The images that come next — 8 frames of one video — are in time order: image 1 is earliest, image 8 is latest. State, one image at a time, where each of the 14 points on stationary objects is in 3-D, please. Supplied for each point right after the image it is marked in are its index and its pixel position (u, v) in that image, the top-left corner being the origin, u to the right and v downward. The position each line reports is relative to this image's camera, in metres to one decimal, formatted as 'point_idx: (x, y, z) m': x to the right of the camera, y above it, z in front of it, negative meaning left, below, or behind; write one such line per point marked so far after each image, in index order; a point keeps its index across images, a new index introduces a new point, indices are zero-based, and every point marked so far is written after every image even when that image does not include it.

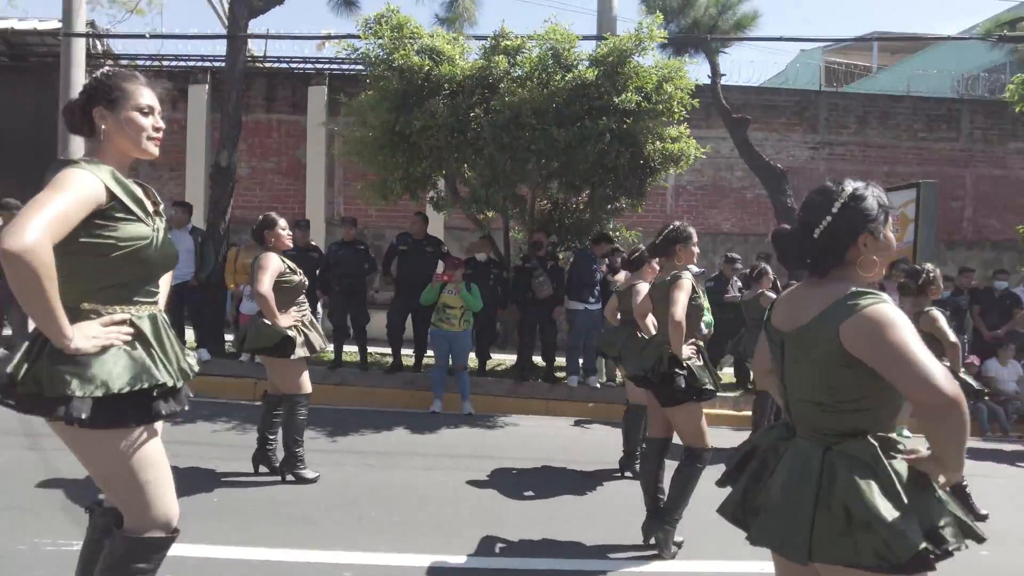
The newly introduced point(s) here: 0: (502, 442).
0: (-0.1, -1.7, +7.2) m
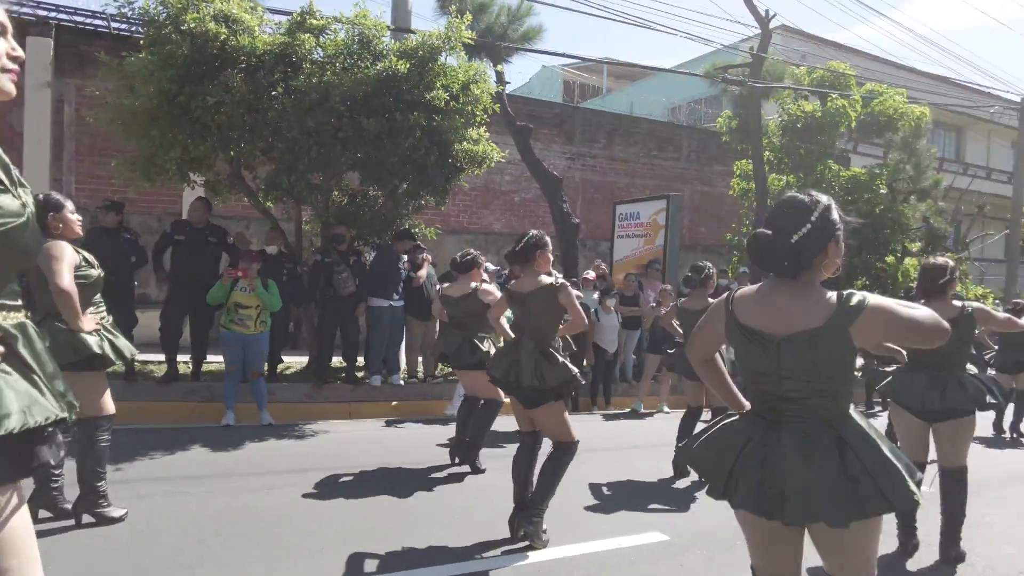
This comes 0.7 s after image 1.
0: (-2.0, -1.7, +6.7) m
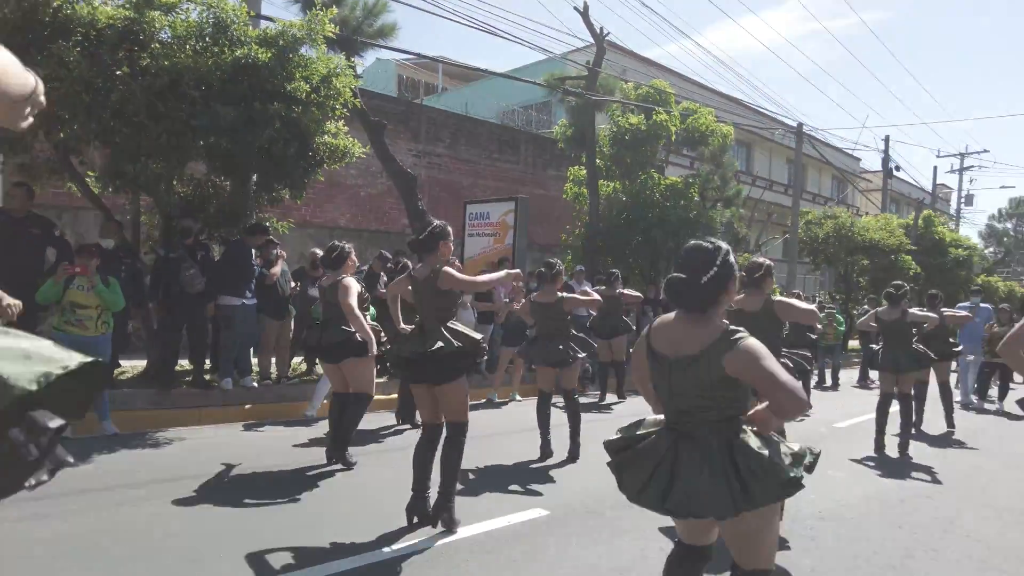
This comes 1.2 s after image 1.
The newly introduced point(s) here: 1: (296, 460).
0: (-3.2, -1.7, +6.3) m
1: (-2.2, -1.7, +6.5) m
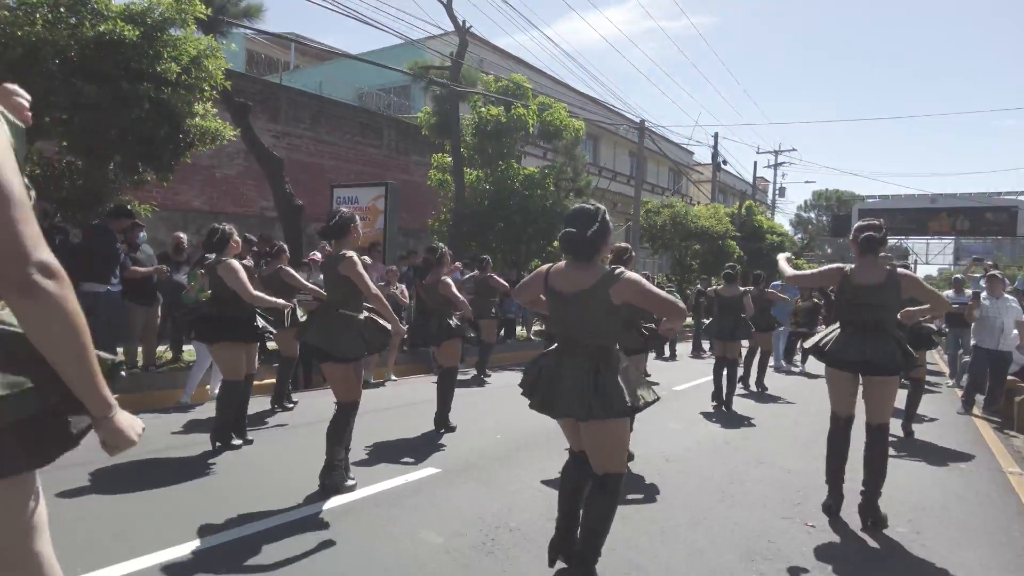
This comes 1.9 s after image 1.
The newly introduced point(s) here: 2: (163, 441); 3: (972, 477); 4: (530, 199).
0: (-4.3, -1.5, +6.1) m
1: (-3.4, -1.6, +6.6) m
2: (-3.6, -1.6, +6.7) m
3: (+4.5, -1.9, +6.4) m
4: (+0.5, +2.5, +18.5) m
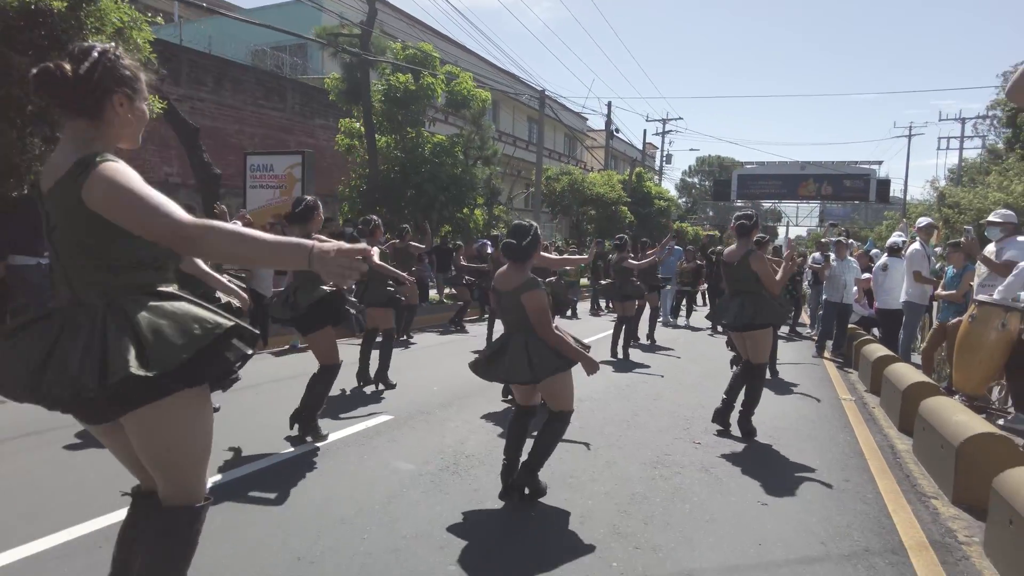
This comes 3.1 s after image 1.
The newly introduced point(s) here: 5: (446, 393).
0: (-4.9, -1.3, +6.5) m
1: (-4.0, -1.3, +7.1) m
2: (-4.3, -1.3, +7.1) m
3: (+3.8, -1.4, +8.1) m
4: (-2.1, +3.5, +19.2) m
5: (-0.8, -1.3, +7.9) m
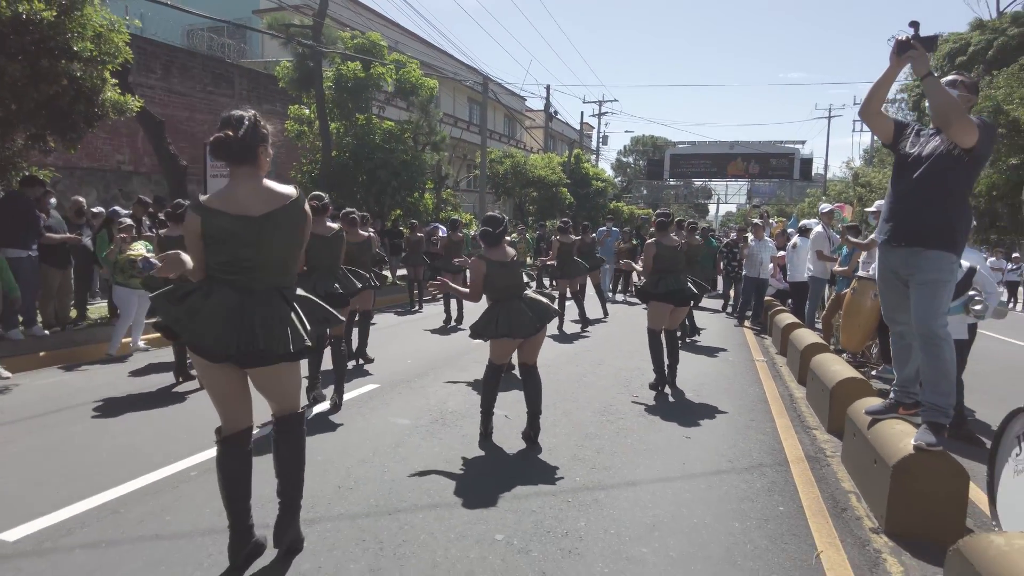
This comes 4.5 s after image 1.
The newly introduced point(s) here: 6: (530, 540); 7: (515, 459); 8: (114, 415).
0: (-5.2, -1.2, +7.2) m
1: (-4.4, -1.1, +7.9) m
2: (-4.7, -1.1, +7.9) m
3: (+3.3, -1.1, +9.7) m
4: (-3.7, +4.1, +19.9) m
5: (-1.3, -1.1, +9.0) m
6: (+0.1, -1.5, +3.9) m
7: (0.0, -1.4, +5.4) m
8: (-4.0, -1.3, +6.6) m
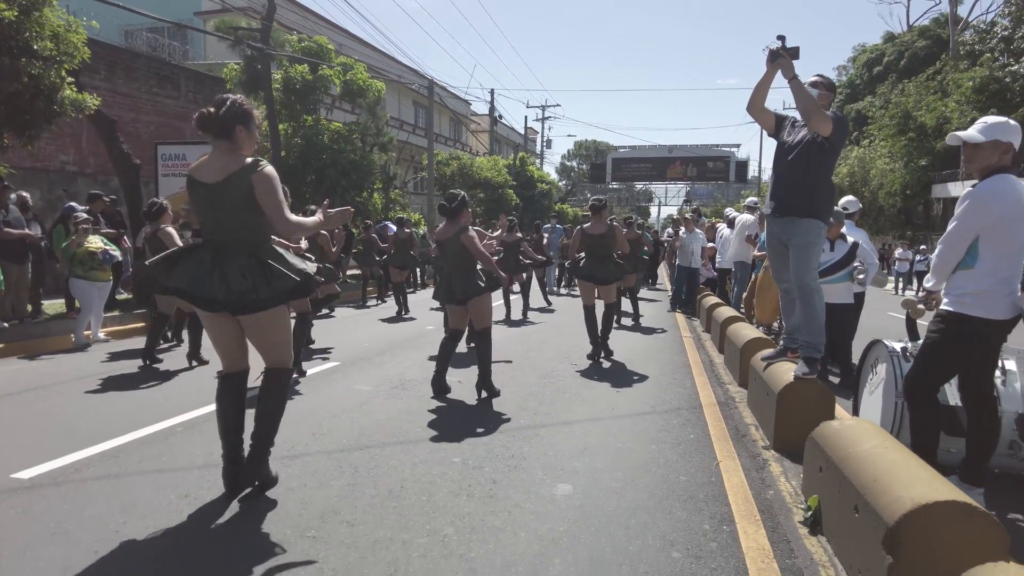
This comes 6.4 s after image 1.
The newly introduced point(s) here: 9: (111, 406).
0: (-5.8, -1.0, +7.5) m
1: (-5.0, -1.0, +8.3) m
2: (-5.3, -1.0, +8.3) m
3: (+2.5, -0.9, +10.7) m
4: (-5.4, +4.1, +20.4) m
5: (-2.0, -0.9, +9.6) m
6: (-0.2, -1.2, +4.6) m
7: (-0.4, -1.2, +6.1) m
8: (-4.5, -1.1, +7.0) m
9: (-3.9, -1.2, +6.4) m
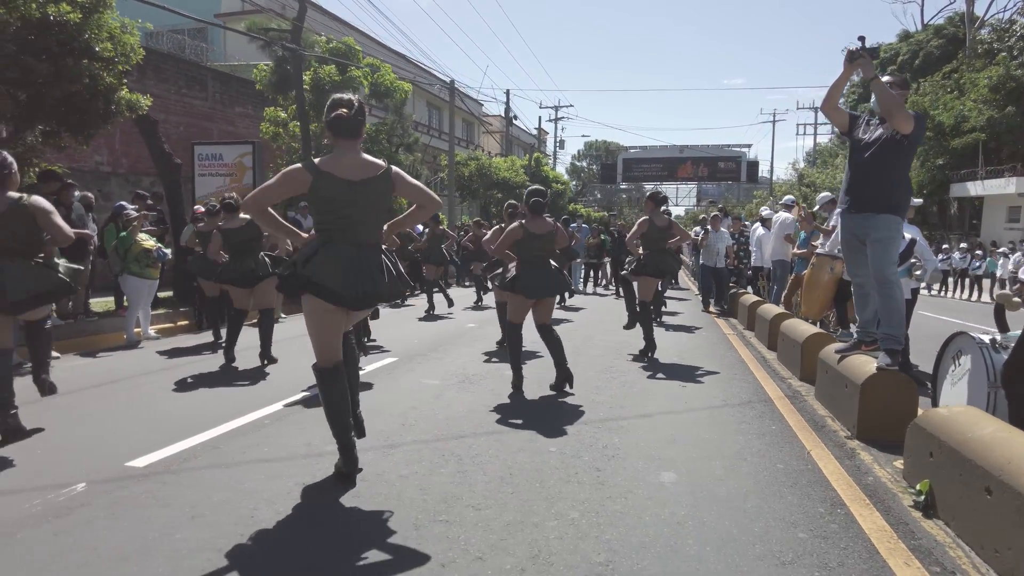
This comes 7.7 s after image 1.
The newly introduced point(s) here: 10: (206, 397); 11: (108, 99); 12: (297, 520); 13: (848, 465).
0: (-5.1, -1.0, +7.7) m
1: (-4.3, -0.9, +8.4) m
2: (-4.6, -0.9, +8.4) m
3: (+3.2, -0.8, +10.8) m
4: (-4.6, +4.2, +20.5) m
5: (-1.3, -0.8, +9.7) m
6: (+0.5, -1.2, +4.8) m
7: (+0.3, -1.1, +6.2) m
8: (-3.8, -1.1, +7.1) m
9: (-3.2, -1.1, +6.6) m
10: (-3.1, -1.1, +6.7) m
11: (-5.9, +2.8, +9.5) m
12: (-1.2, -1.3, +3.6) m
13: (+2.4, -1.2, +4.6) m
